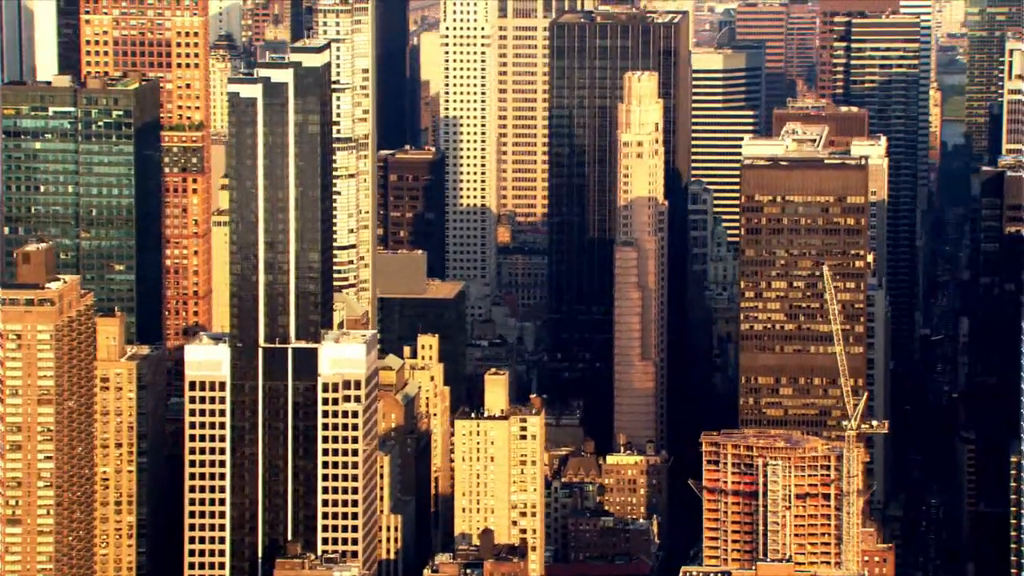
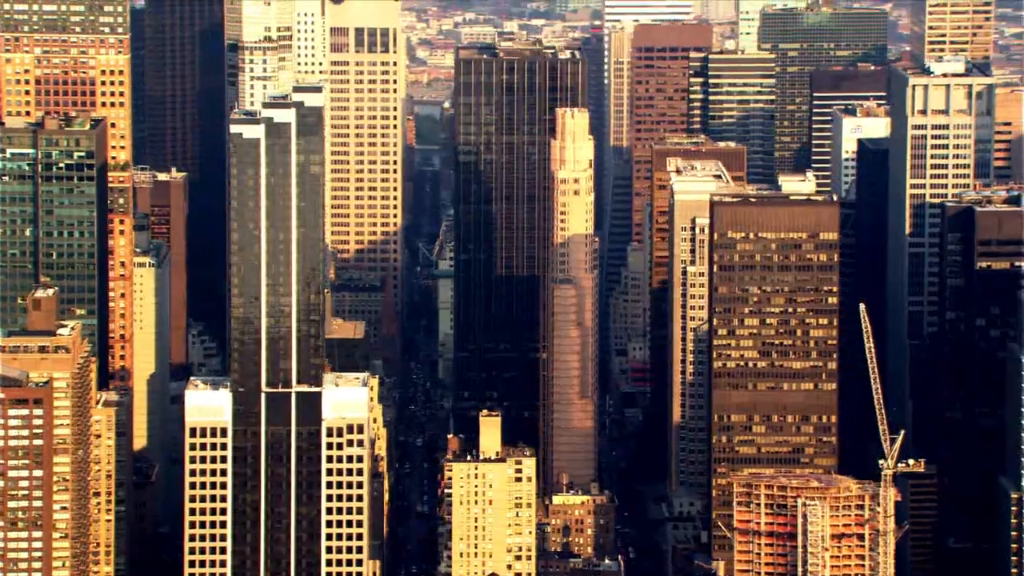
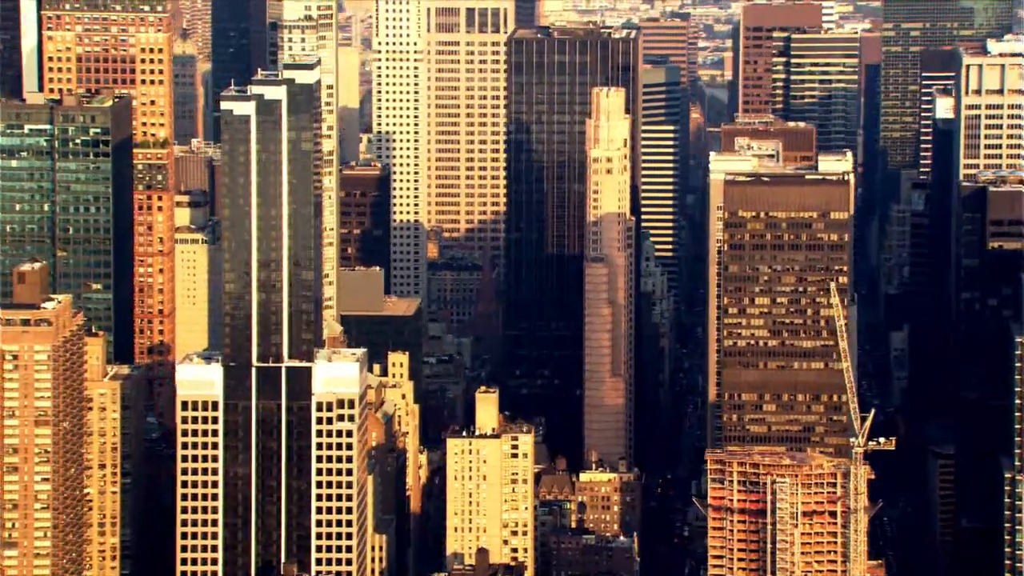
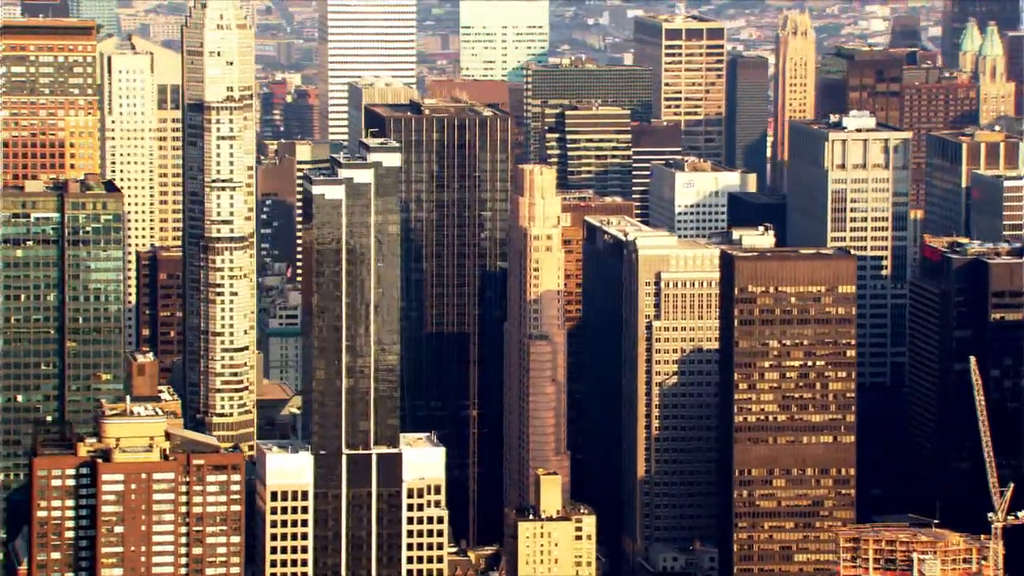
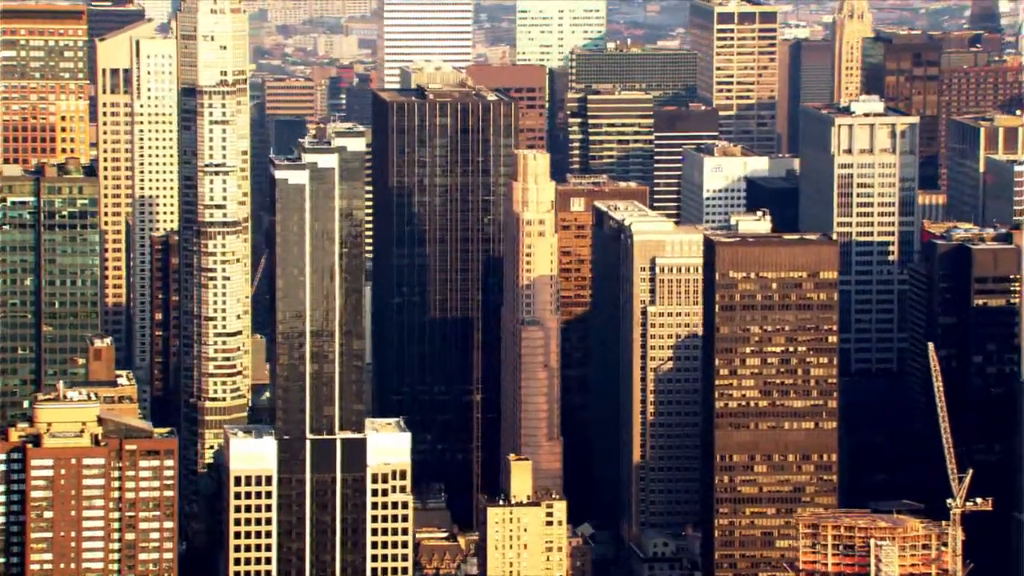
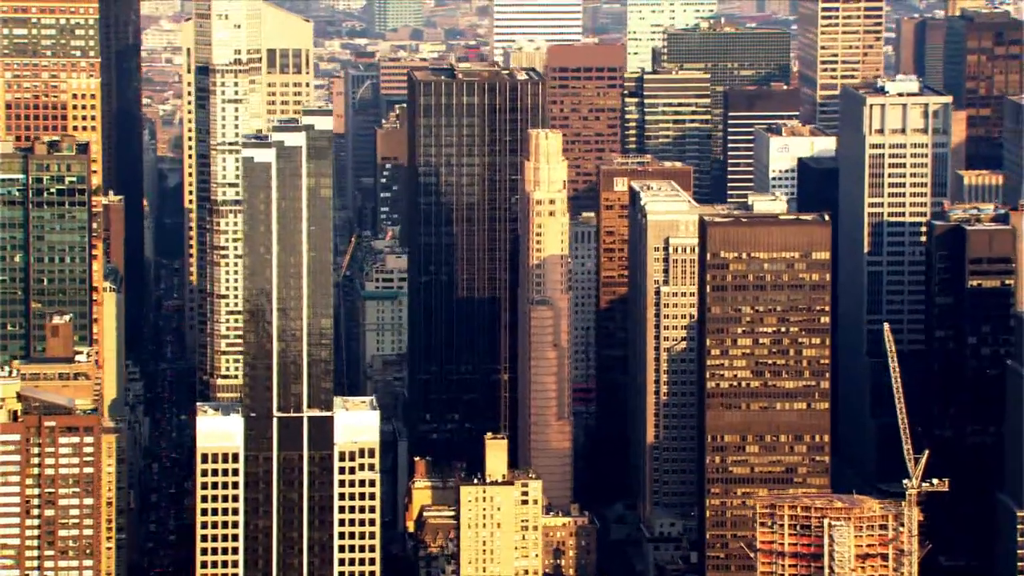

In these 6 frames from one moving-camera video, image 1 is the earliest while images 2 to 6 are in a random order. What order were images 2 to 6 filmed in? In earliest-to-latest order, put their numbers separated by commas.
3, 2, 6, 5, 4
